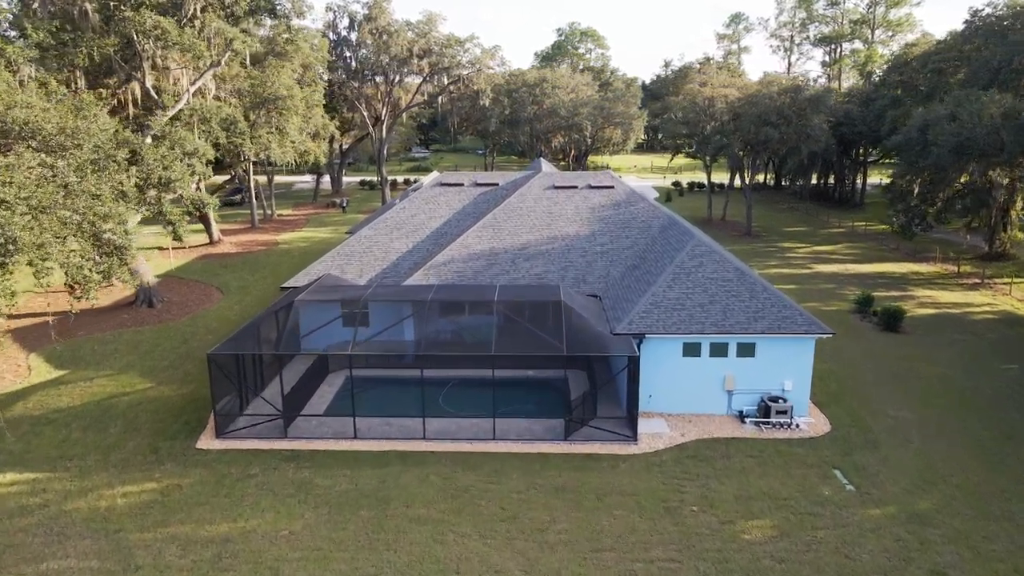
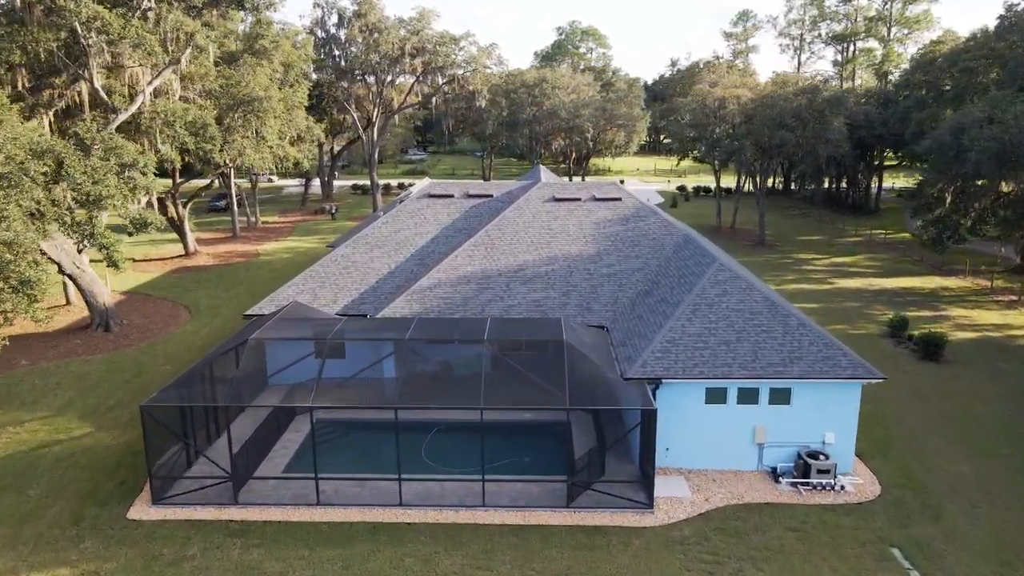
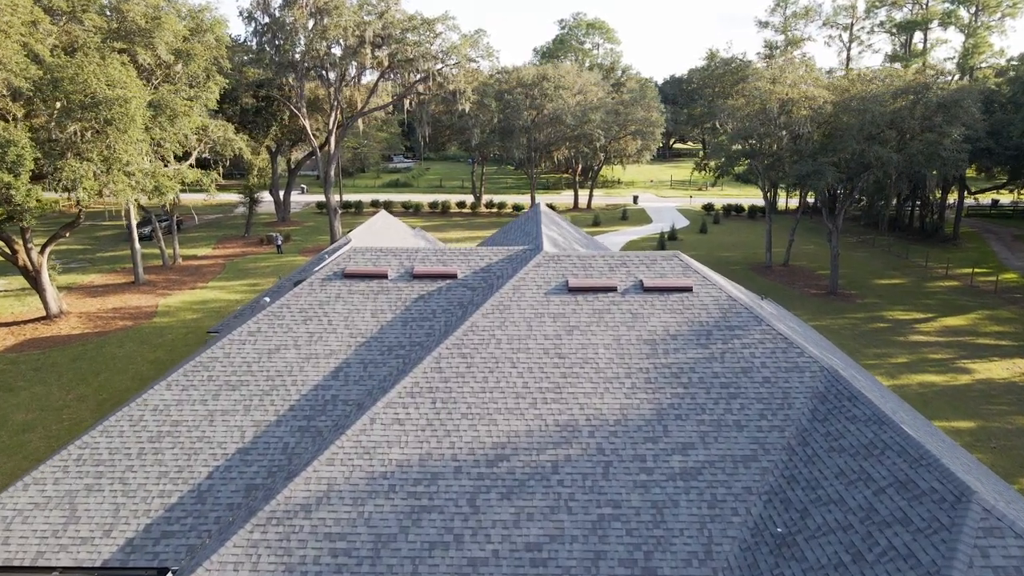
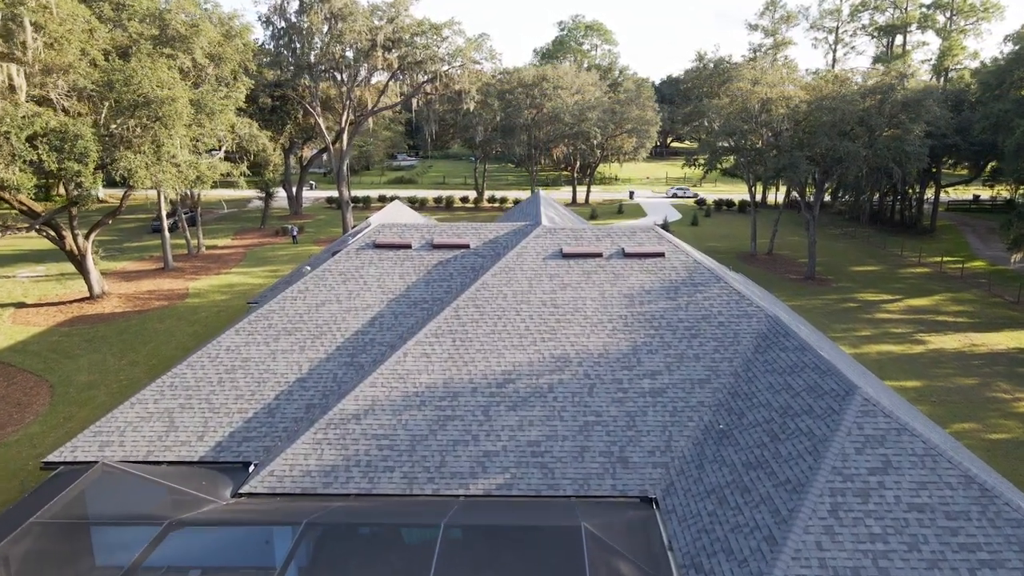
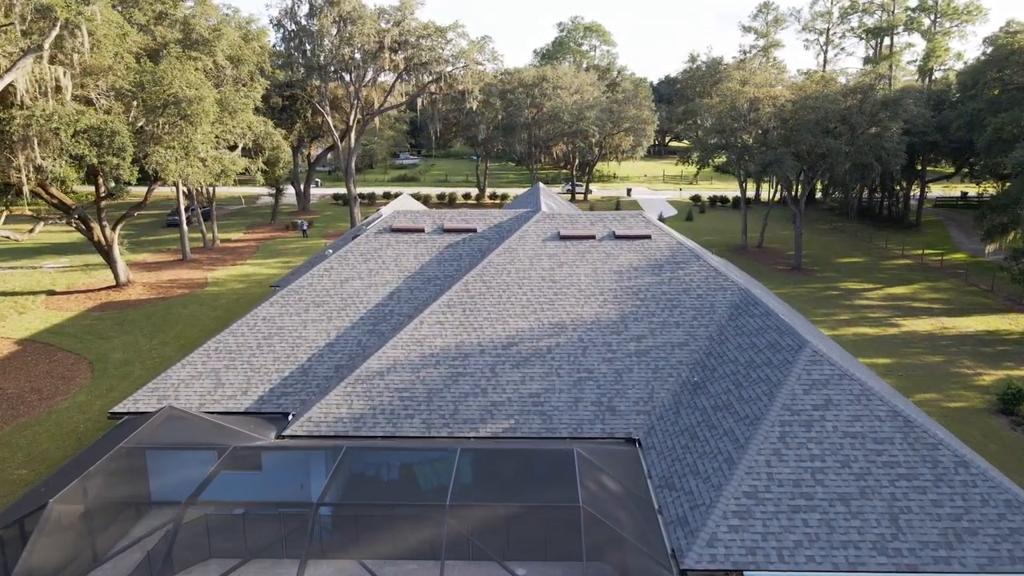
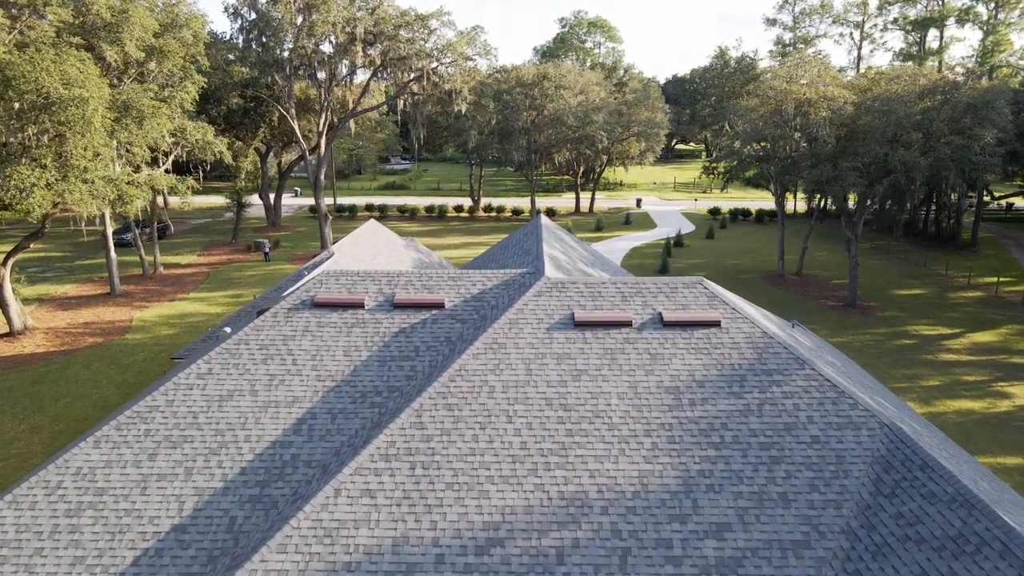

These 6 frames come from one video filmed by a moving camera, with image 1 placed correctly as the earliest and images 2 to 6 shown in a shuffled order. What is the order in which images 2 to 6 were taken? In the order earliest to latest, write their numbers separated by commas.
2, 5, 4, 3, 6
